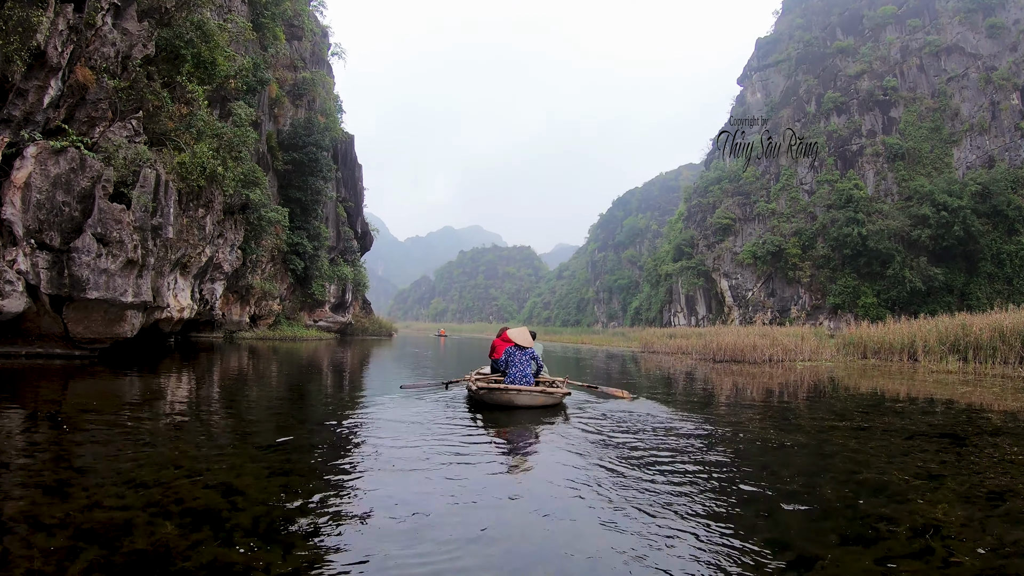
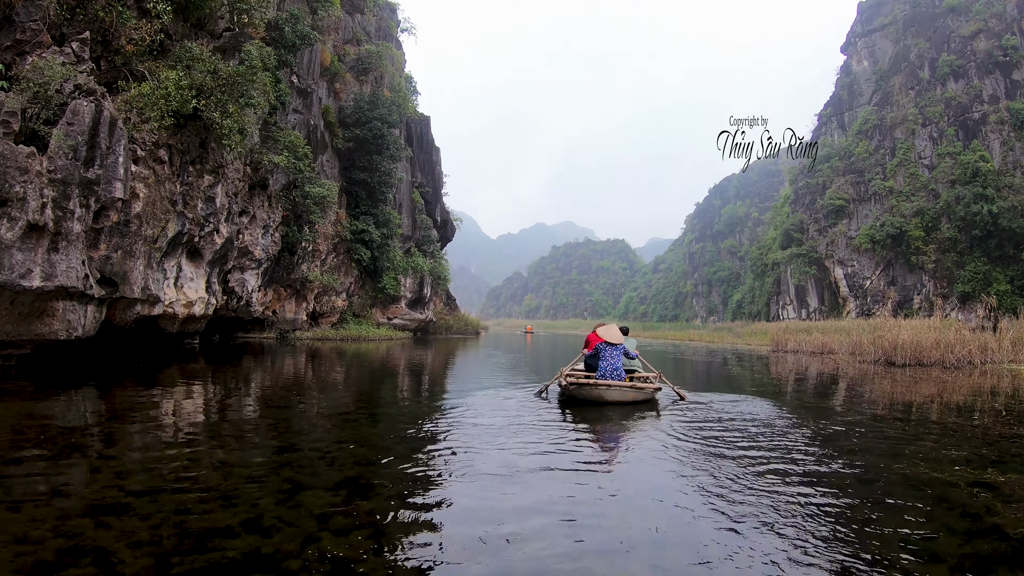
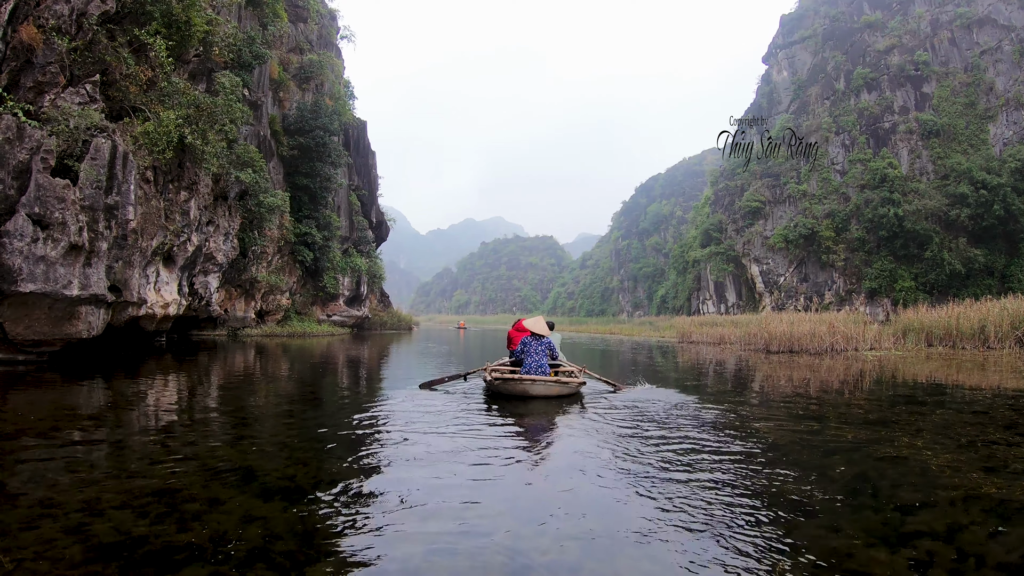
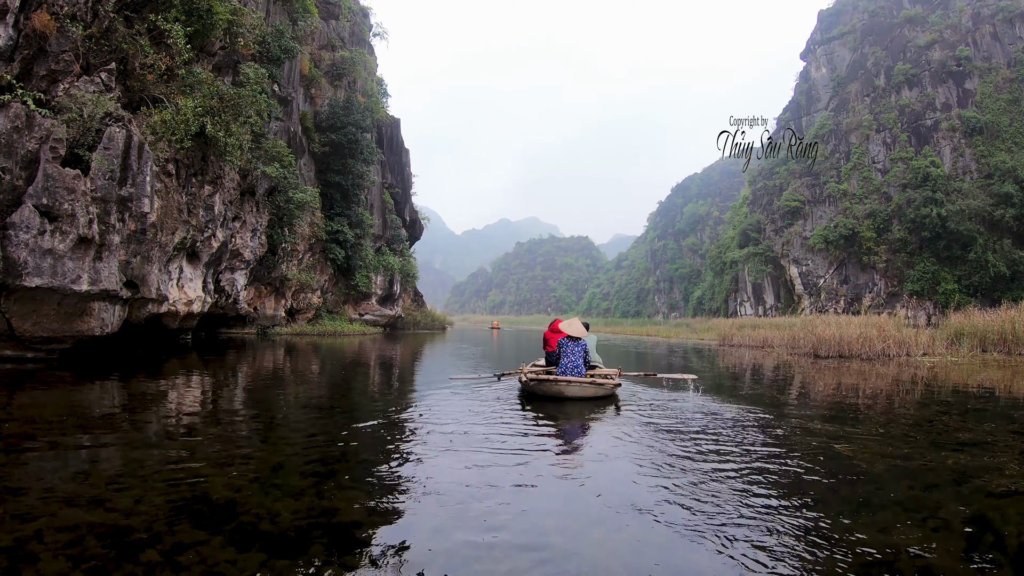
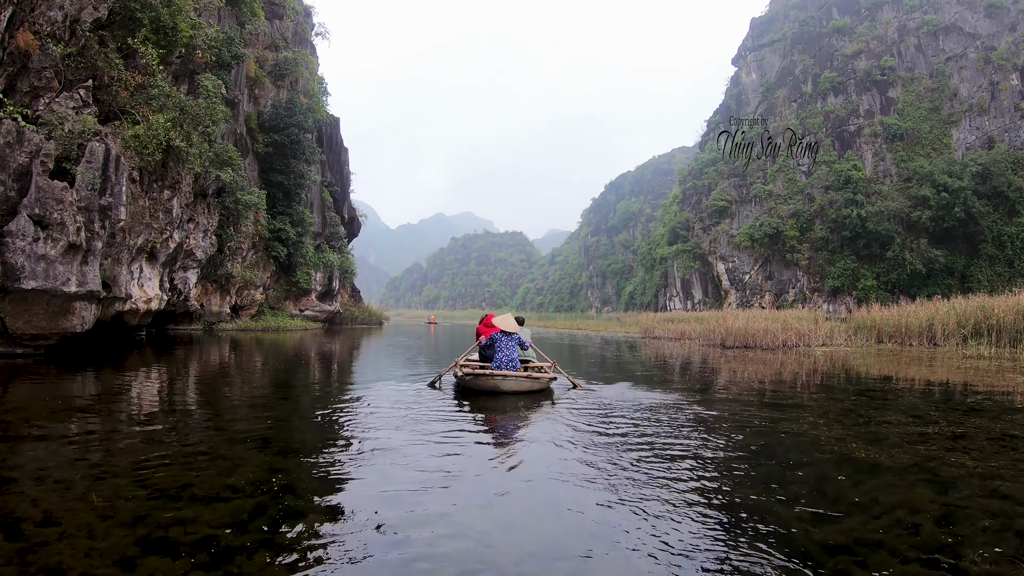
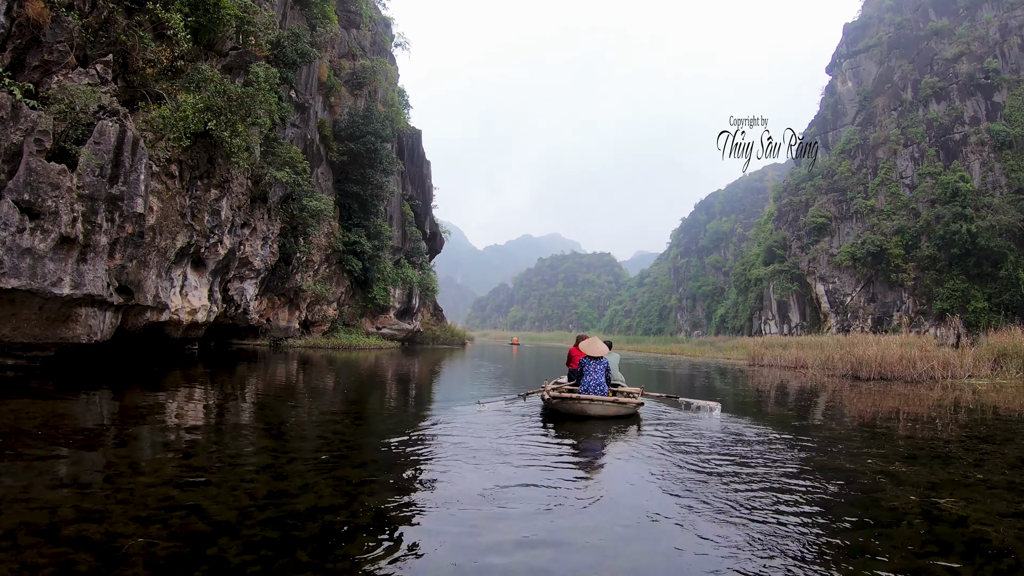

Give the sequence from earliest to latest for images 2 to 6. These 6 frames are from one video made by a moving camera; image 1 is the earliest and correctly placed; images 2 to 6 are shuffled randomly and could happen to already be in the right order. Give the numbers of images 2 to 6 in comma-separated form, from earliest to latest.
5, 3, 4, 6, 2
